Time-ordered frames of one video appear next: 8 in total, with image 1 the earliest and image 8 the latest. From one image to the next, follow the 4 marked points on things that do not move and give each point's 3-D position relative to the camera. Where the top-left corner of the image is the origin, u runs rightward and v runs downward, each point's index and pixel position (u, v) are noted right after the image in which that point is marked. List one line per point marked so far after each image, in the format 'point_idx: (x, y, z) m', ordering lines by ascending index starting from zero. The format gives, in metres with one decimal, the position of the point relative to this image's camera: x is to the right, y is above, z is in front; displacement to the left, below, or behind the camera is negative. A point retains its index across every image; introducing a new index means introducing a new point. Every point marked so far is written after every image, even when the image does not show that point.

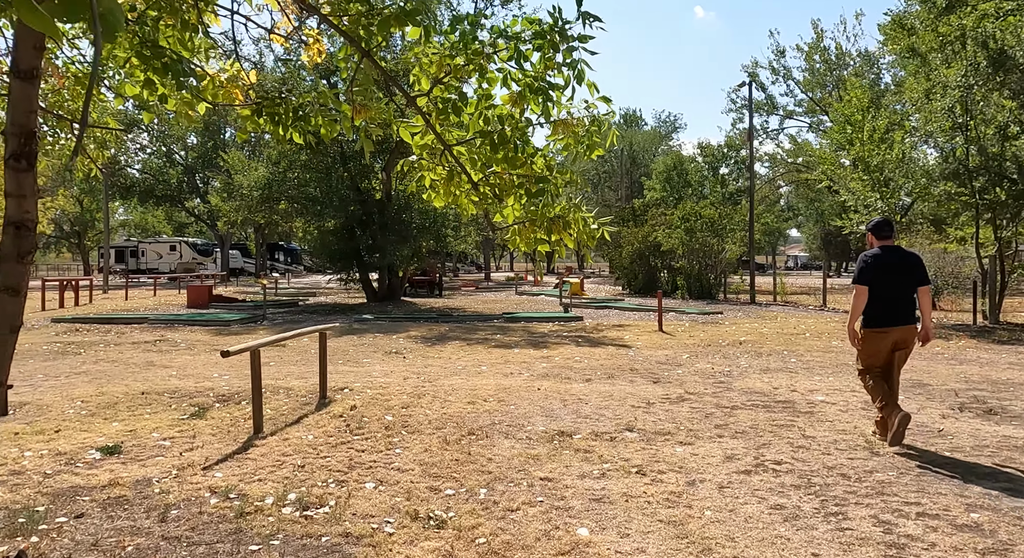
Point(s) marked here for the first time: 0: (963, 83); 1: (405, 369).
0: (+8.4, +3.7, +15.5) m
1: (-1.4, -1.2, +10.7) m
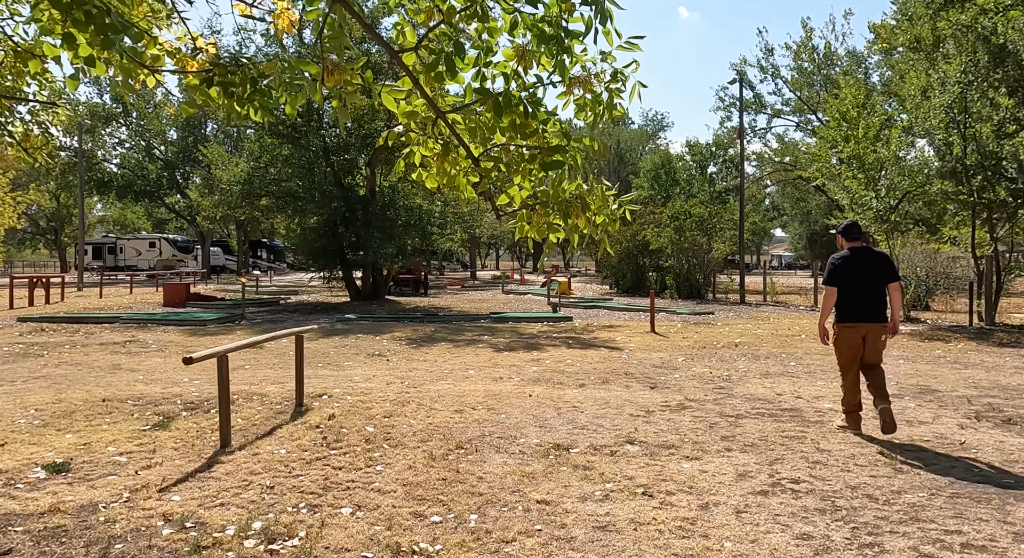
0: (+8.2, +3.7, +15.1) m
1: (-1.5, -1.1, +10.1) m
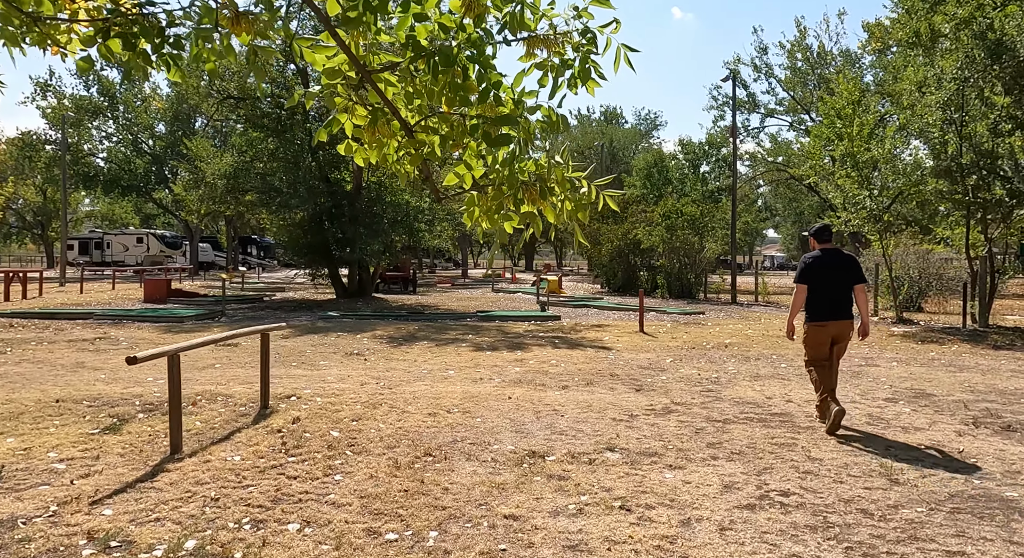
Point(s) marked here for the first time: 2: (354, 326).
0: (+8.0, +3.6, +14.8) m
1: (-1.7, -1.1, +9.7) m
2: (-3.0, -0.9, +15.7) m
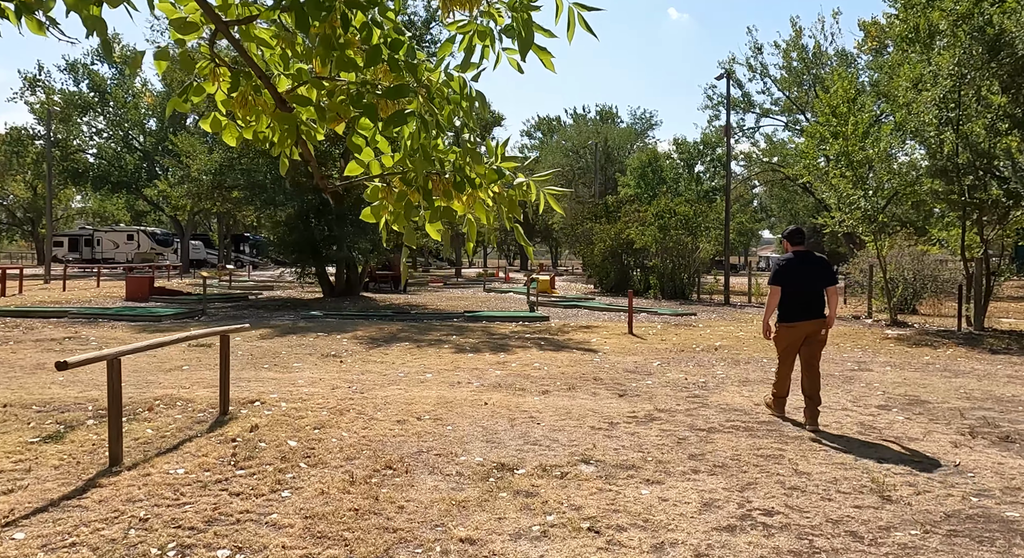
0: (+7.7, +3.6, +14.5) m
1: (-2.0, -1.1, +9.4) m
2: (-3.2, -0.9, +15.3) m
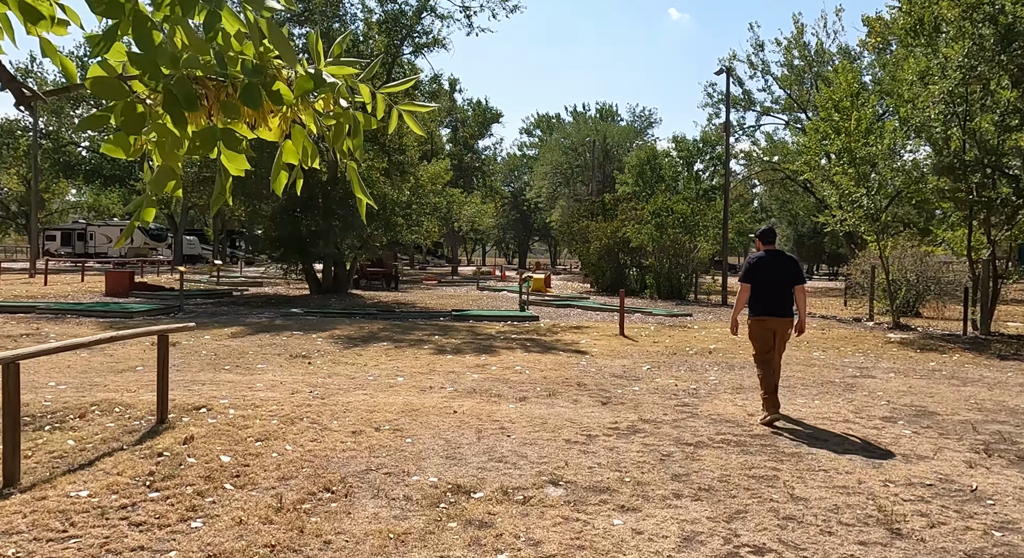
0: (+7.5, +3.6, +13.9) m
1: (-2.2, -1.0, +8.7) m
2: (-3.5, -0.8, +14.7) m
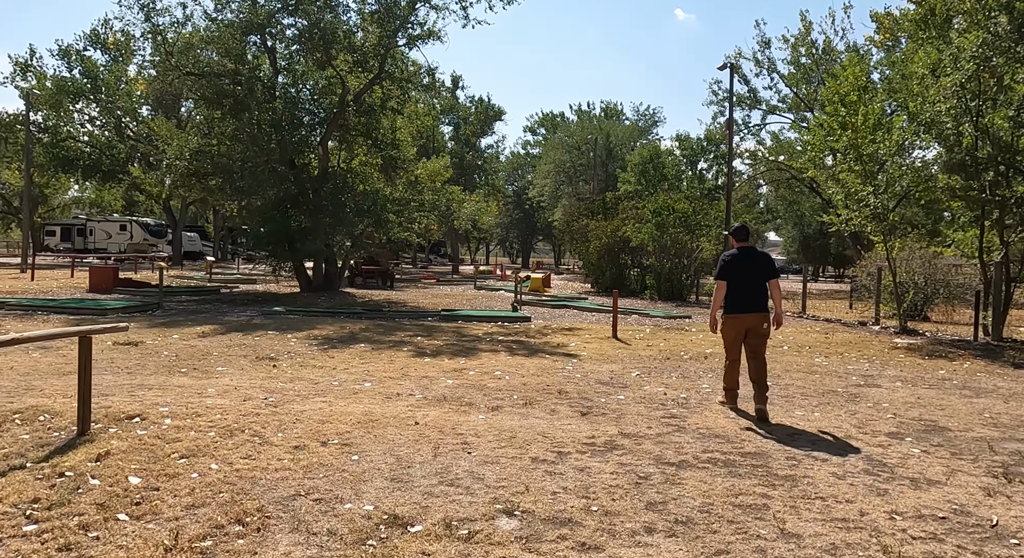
0: (+7.4, +3.5, +13.2) m
1: (-2.4, -1.0, +8.1) m
2: (-3.7, -0.8, +14.0) m
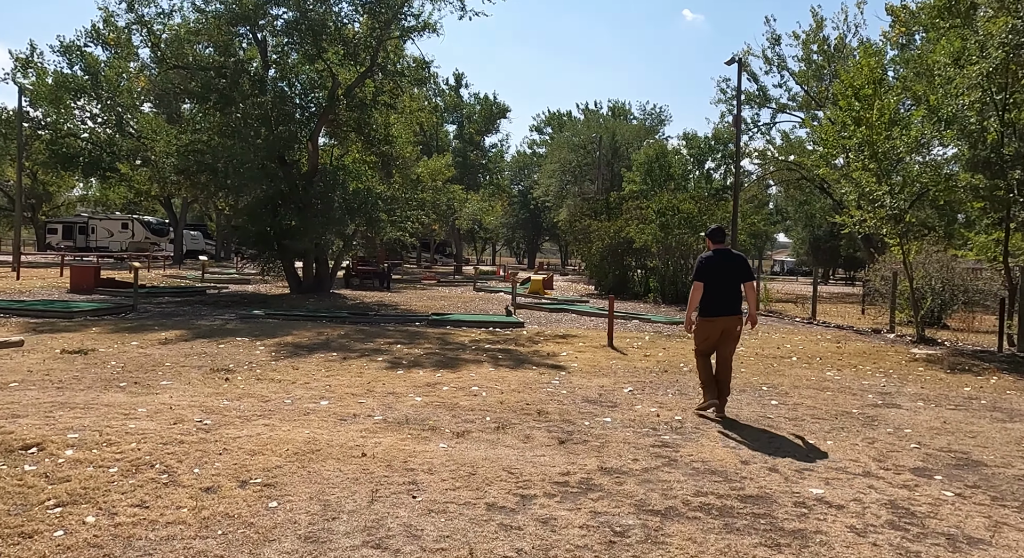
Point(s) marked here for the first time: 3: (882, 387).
0: (+7.2, +3.4, +12.2) m
1: (-2.7, -1.1, +7.2) m
2: (-3.9, -0.8, +13.2) m
3: (+4.1, -1.2, +9.3) m
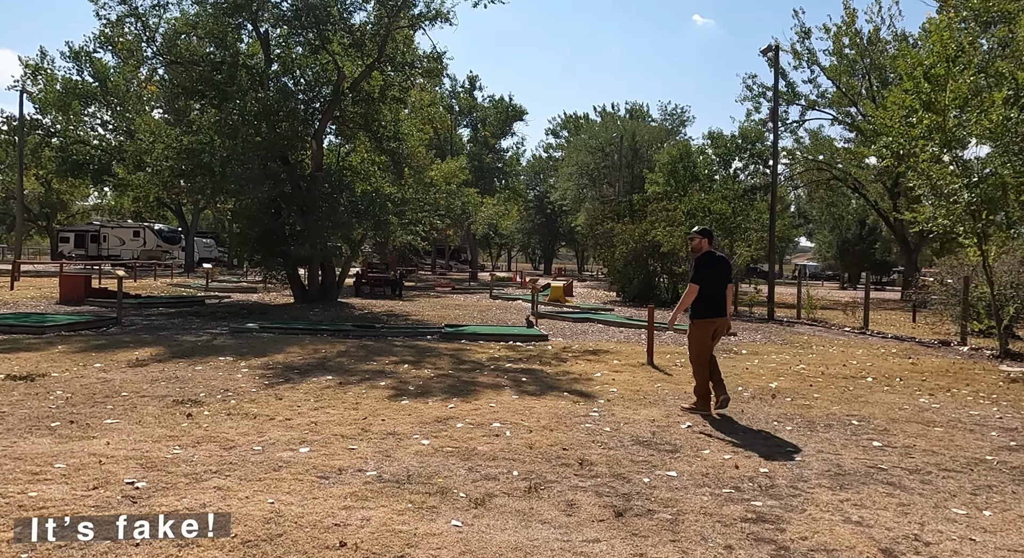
0: (+7.5, +3.4, +10.4) m
1: (-2.4, -1.1, +5.6) m
2: (-3.5, -0.9, +11.6) m
3: (+4.4, -1.3, +7.5) m
